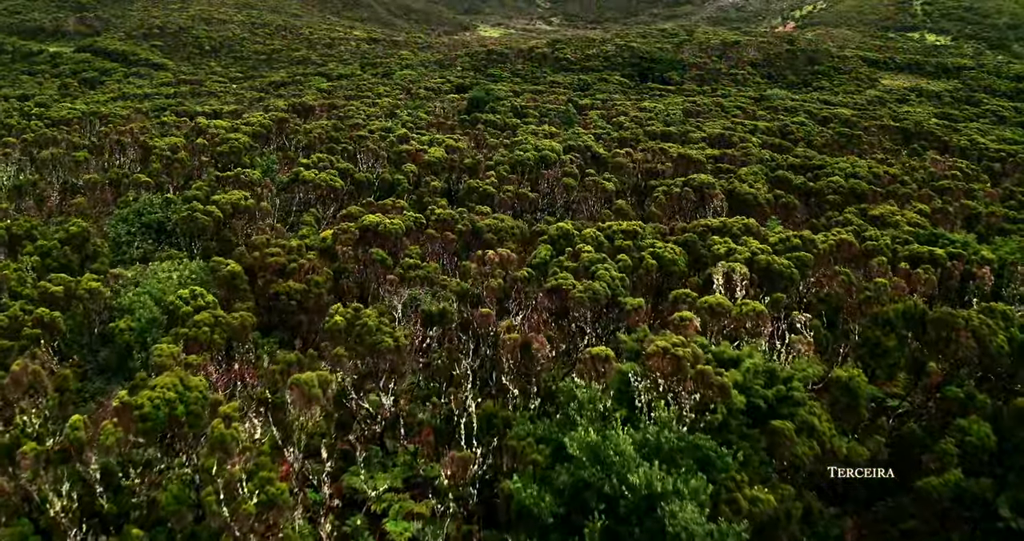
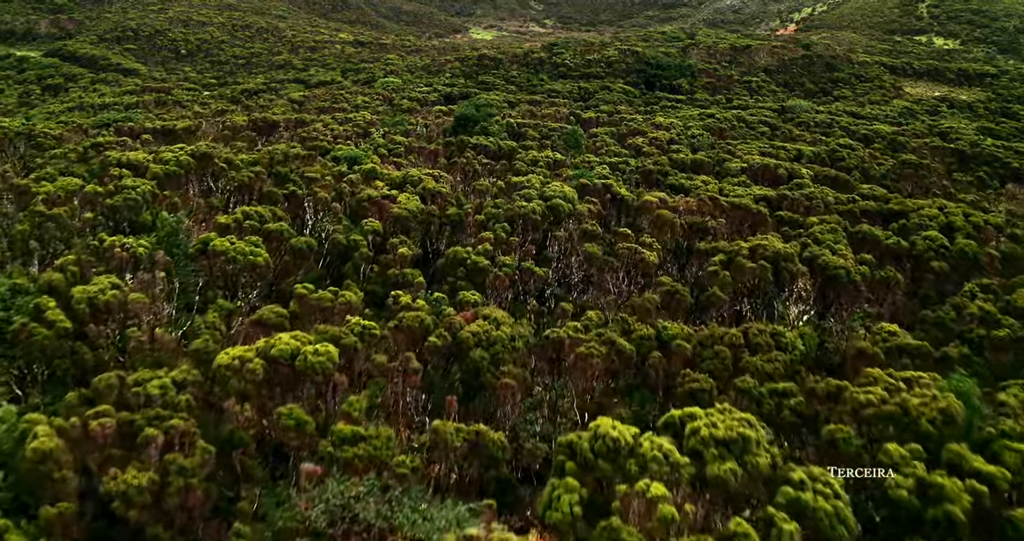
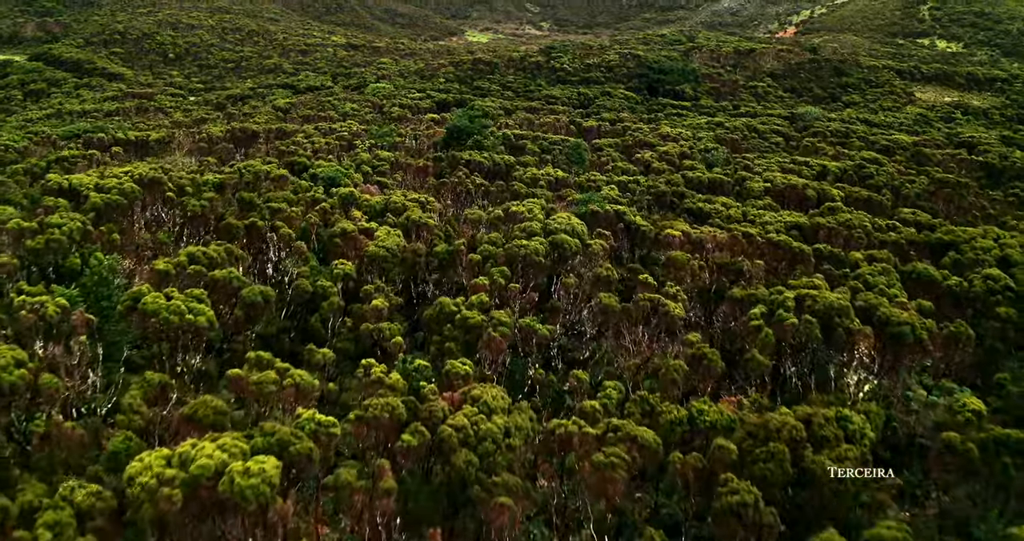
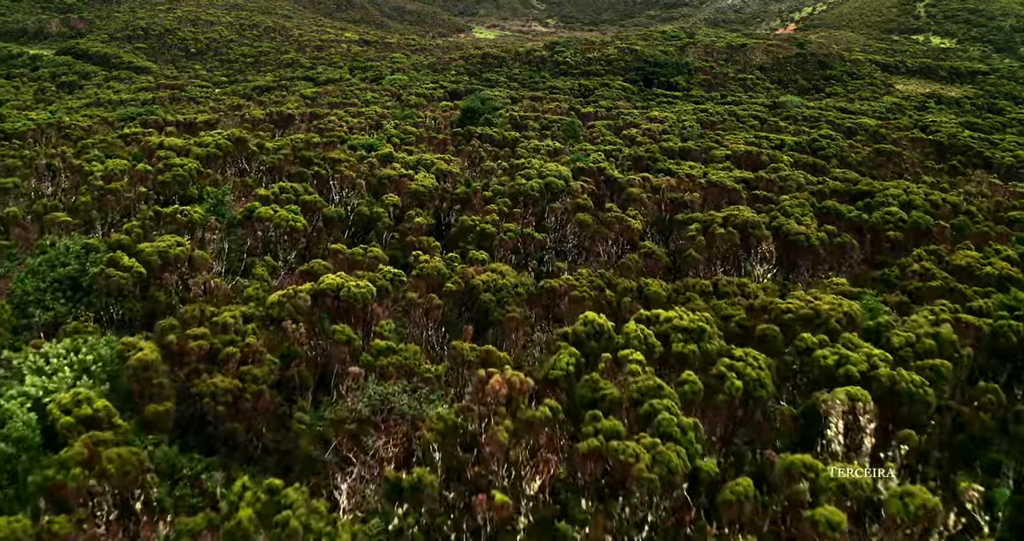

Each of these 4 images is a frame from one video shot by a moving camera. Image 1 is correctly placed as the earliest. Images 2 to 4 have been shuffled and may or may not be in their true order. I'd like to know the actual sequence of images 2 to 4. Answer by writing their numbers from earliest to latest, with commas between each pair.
4, 2, 3
